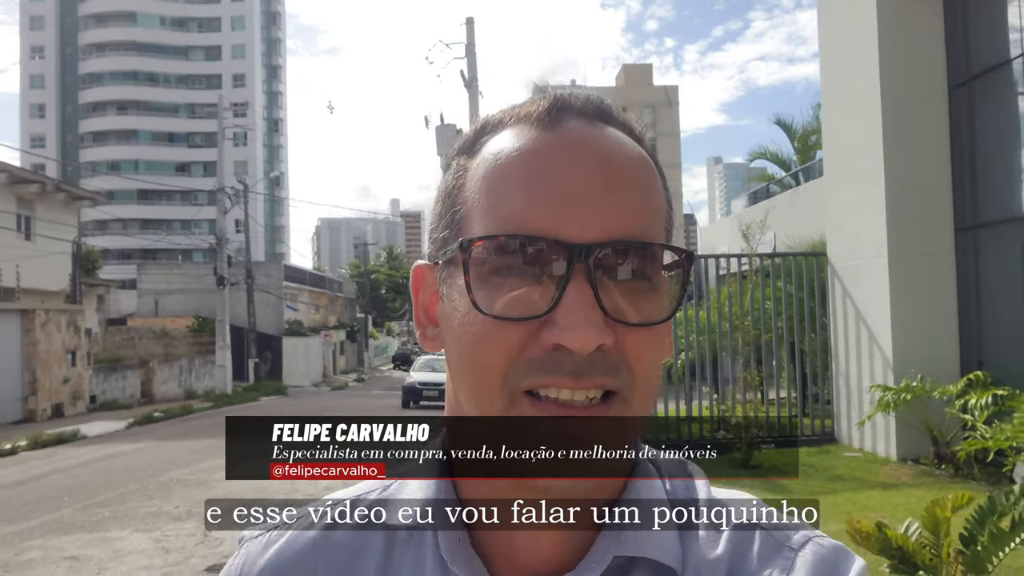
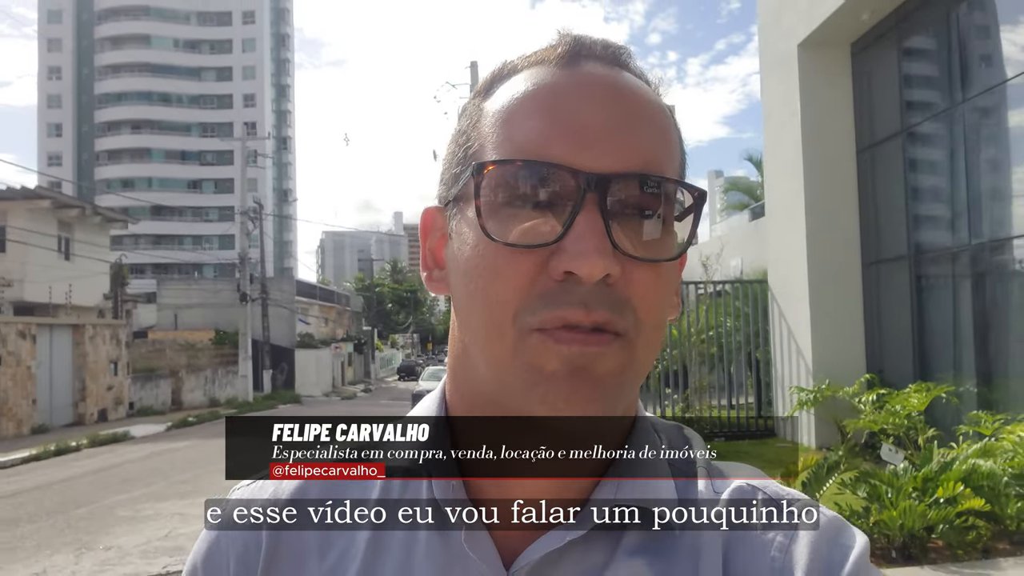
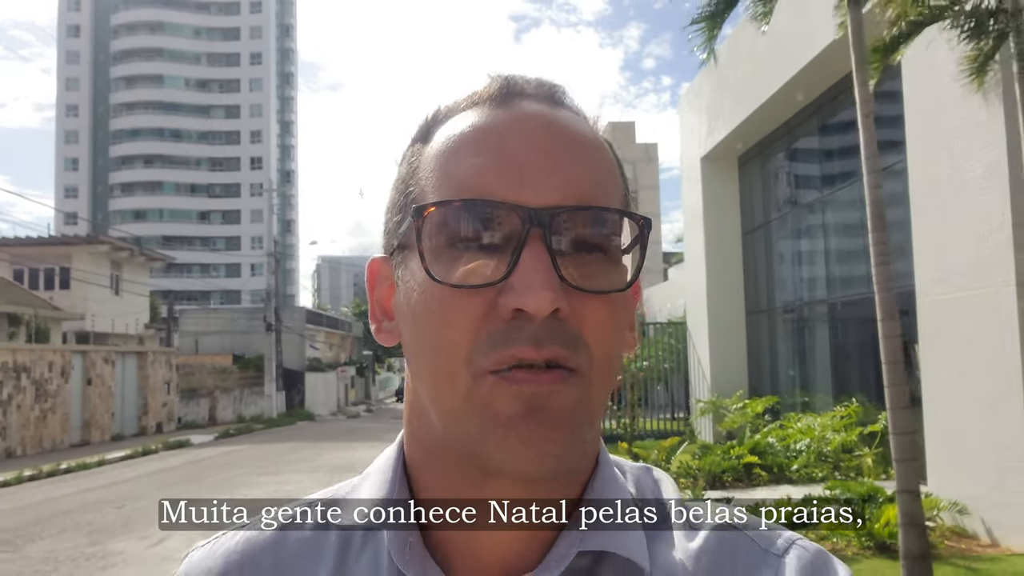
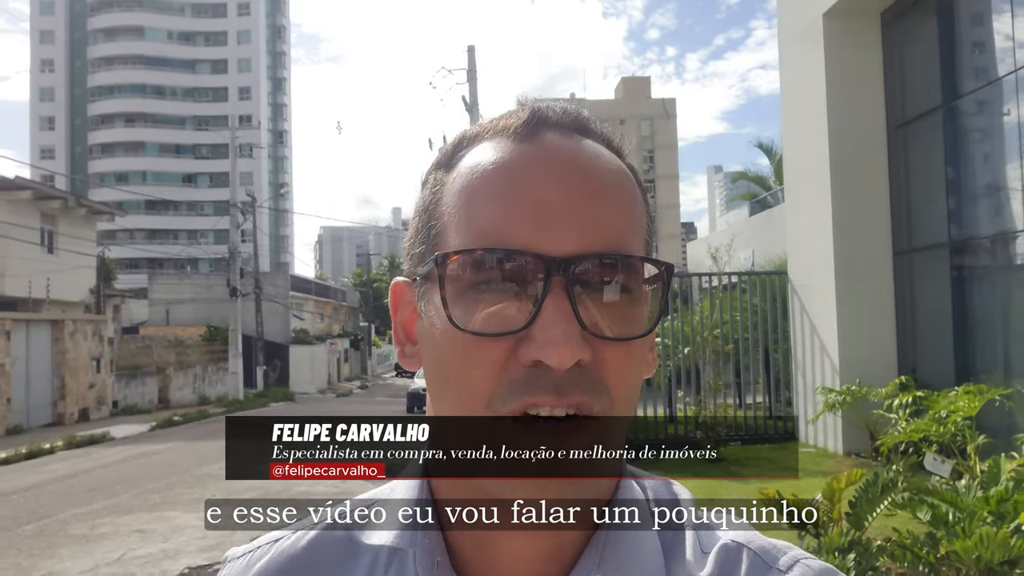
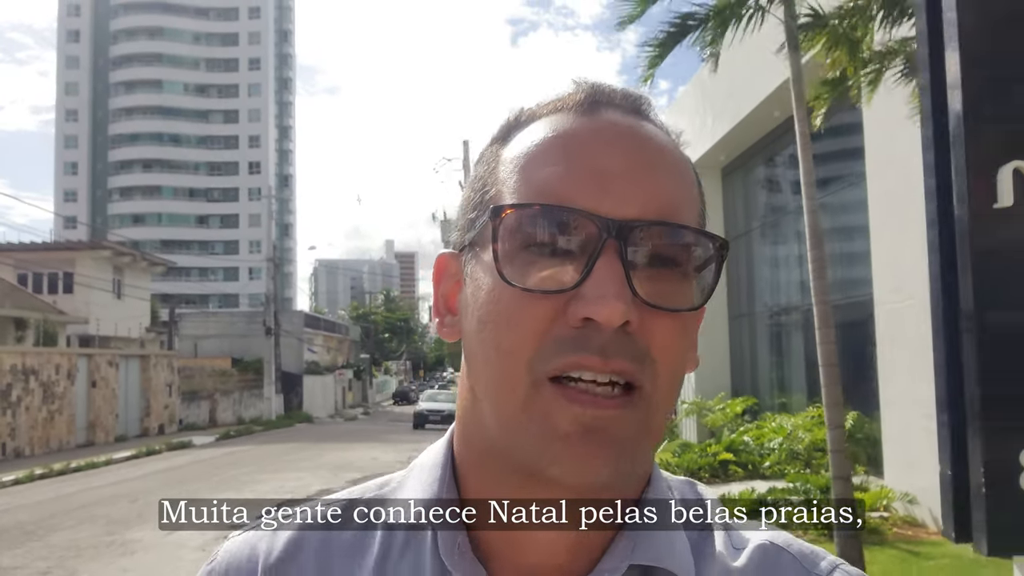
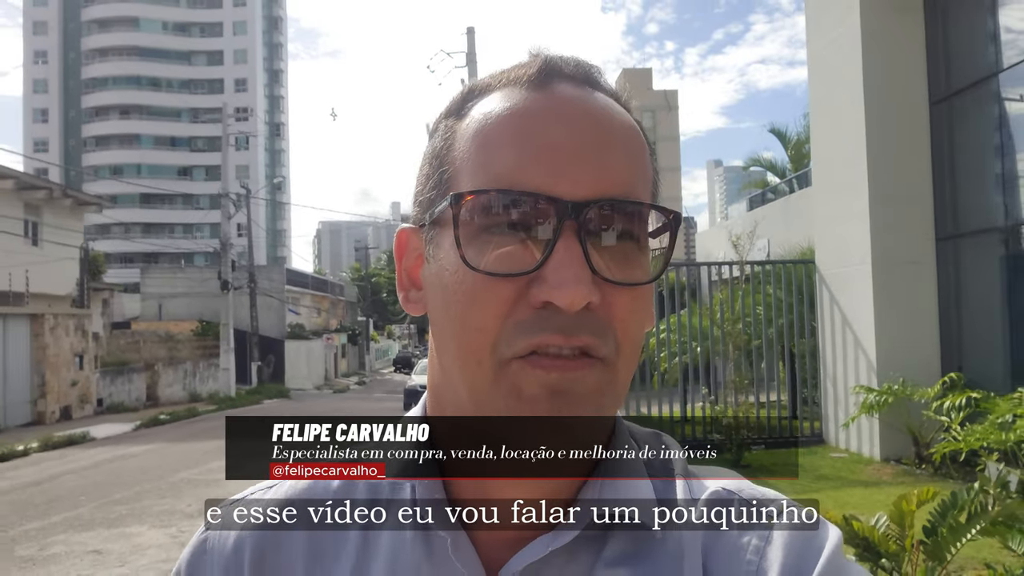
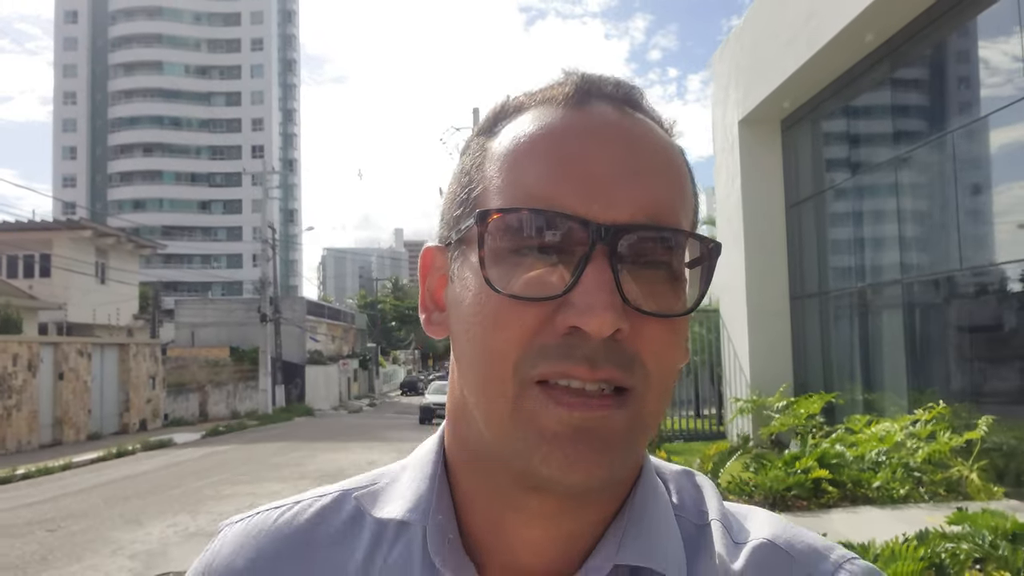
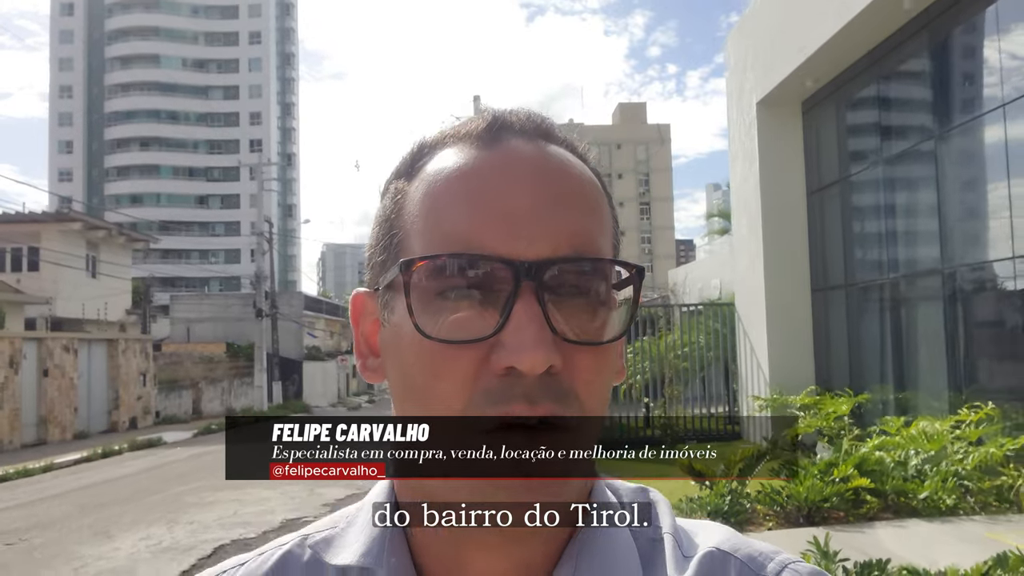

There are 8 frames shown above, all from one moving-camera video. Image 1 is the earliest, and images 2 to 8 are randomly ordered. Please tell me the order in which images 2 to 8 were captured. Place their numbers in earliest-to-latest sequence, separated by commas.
6, 4, 2, 8, 7, 3, 5
